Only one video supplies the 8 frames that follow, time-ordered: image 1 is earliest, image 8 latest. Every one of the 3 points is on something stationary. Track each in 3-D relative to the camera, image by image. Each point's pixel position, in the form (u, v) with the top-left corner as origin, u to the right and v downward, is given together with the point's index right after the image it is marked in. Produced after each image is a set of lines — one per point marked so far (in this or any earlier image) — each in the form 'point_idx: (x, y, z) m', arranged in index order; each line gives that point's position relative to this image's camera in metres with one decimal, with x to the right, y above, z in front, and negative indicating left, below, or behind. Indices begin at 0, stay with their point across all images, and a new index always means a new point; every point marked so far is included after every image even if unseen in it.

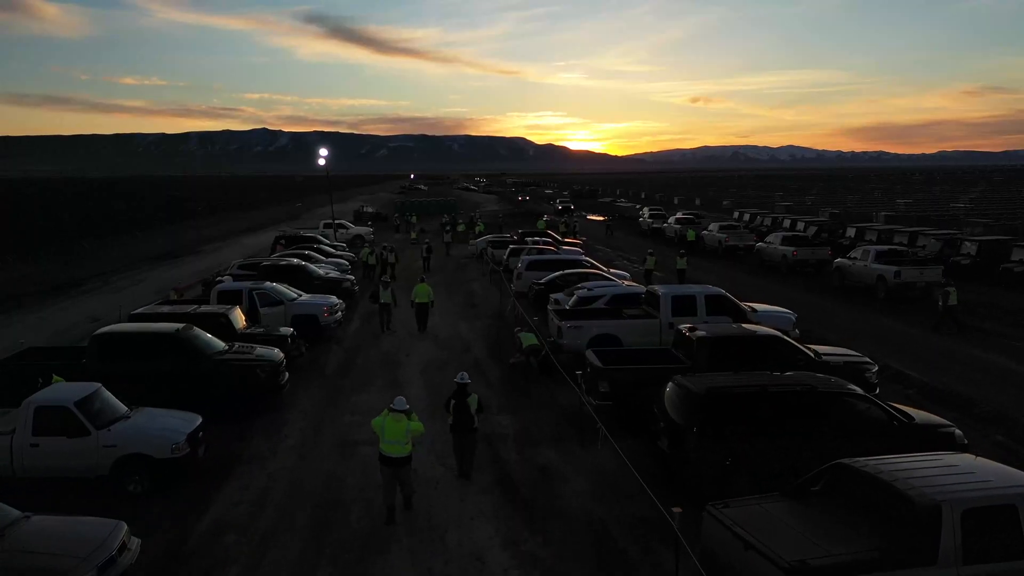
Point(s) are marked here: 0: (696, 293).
0: (+3.0, -0.1, +15.4) m
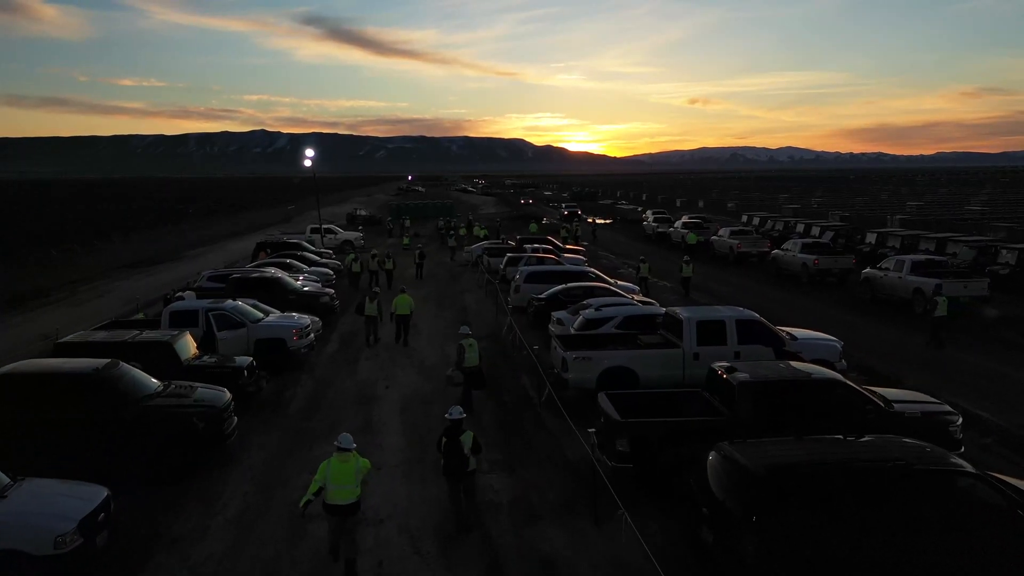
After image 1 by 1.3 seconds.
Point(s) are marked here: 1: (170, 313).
0: (+2.9, -0.4, +13.1) m
1: (-5.6, -0.4, +15.6) m
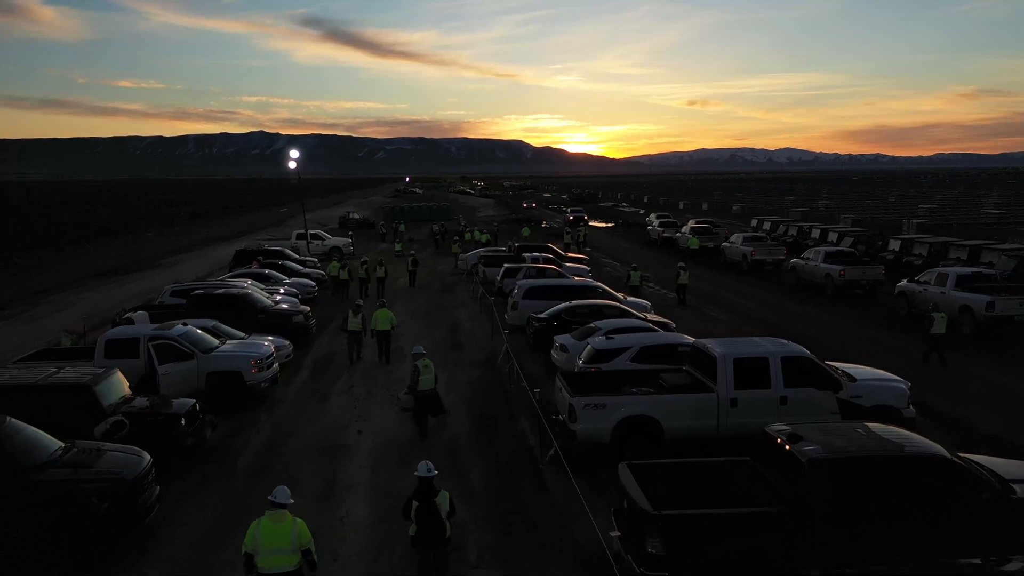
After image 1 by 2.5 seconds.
0: (+2.9, -0.7, +10.7) m
1: (-5.7, -0.8, +13.2) m
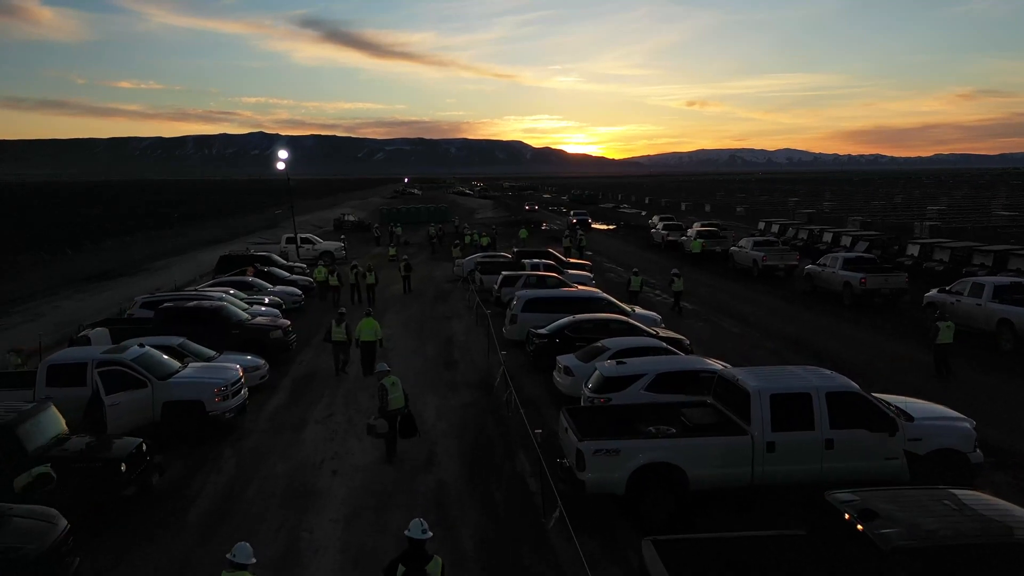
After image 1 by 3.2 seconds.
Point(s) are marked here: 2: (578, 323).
0: (+2.8, -1.0, +9.0) m
1: (-5.7, -1.0, +11.5) m
2: (+1.1, -0.6, +16.2) m
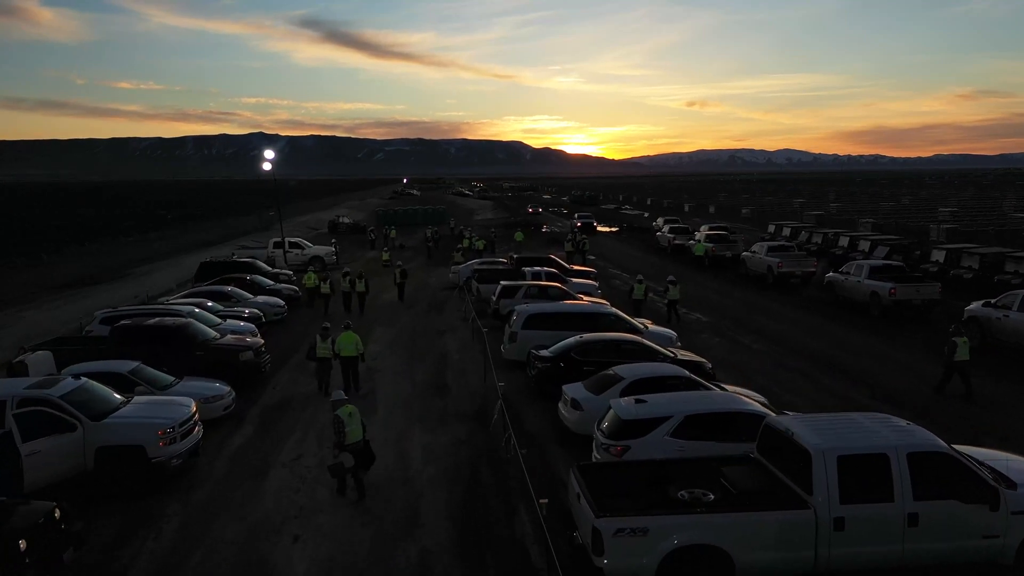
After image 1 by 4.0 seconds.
0: (+2.8, -1.2, +7.2) m
1: (-5.7, -1.2, +9.6) m
2: (+1.1, -0.8, +14.4) m
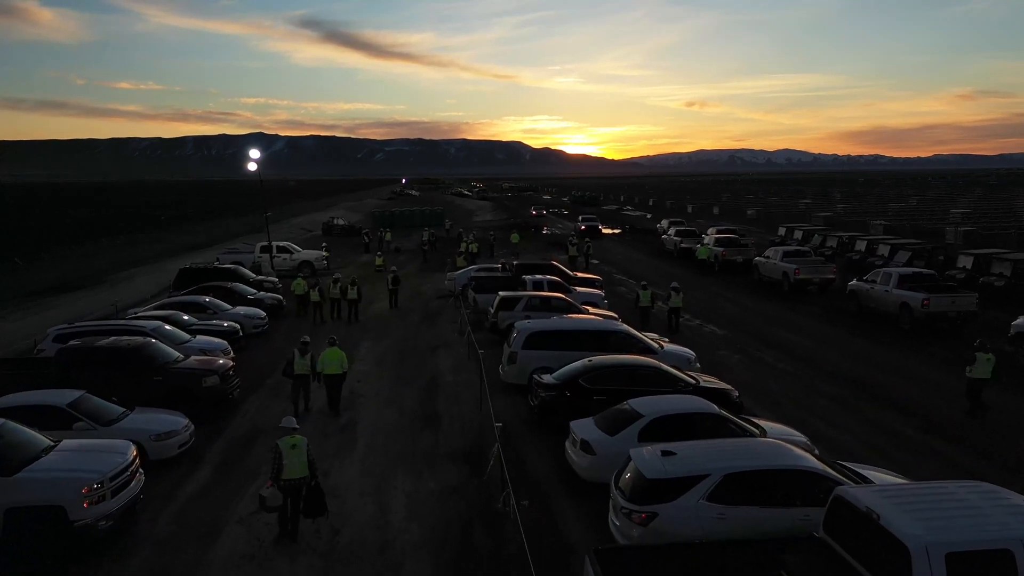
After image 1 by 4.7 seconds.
0: (+2.8, -1.5, +5.4) m
1: (-5.7, -1.5, +7.9) m
2: (+1.1, -1.1, +12.6) m
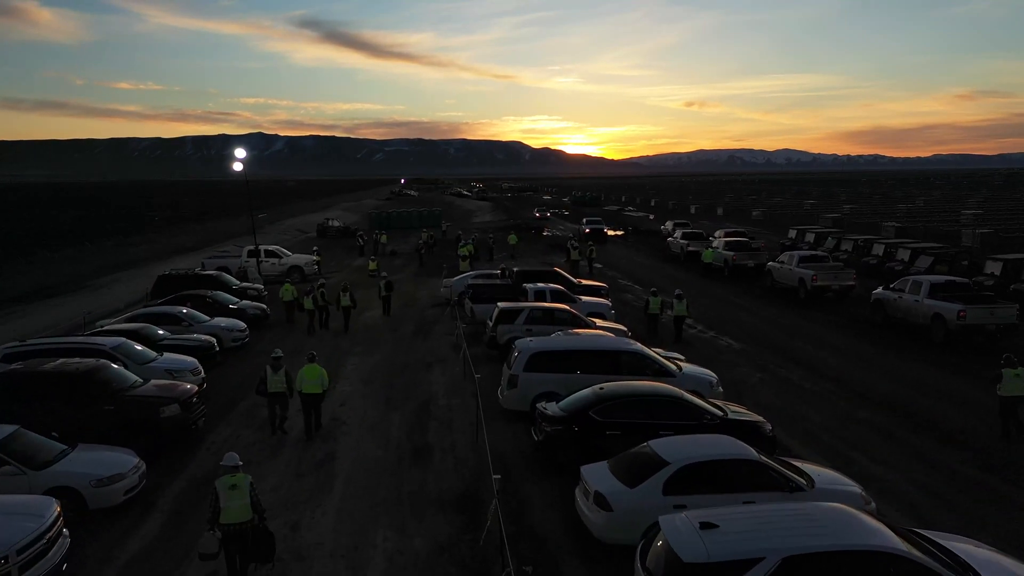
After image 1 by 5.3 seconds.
0: (+2.8, -1.7, +3.7) m
1: (-5.7, -1.7, +6.2) m
2: (+1.1, -1.3, +10.9) m
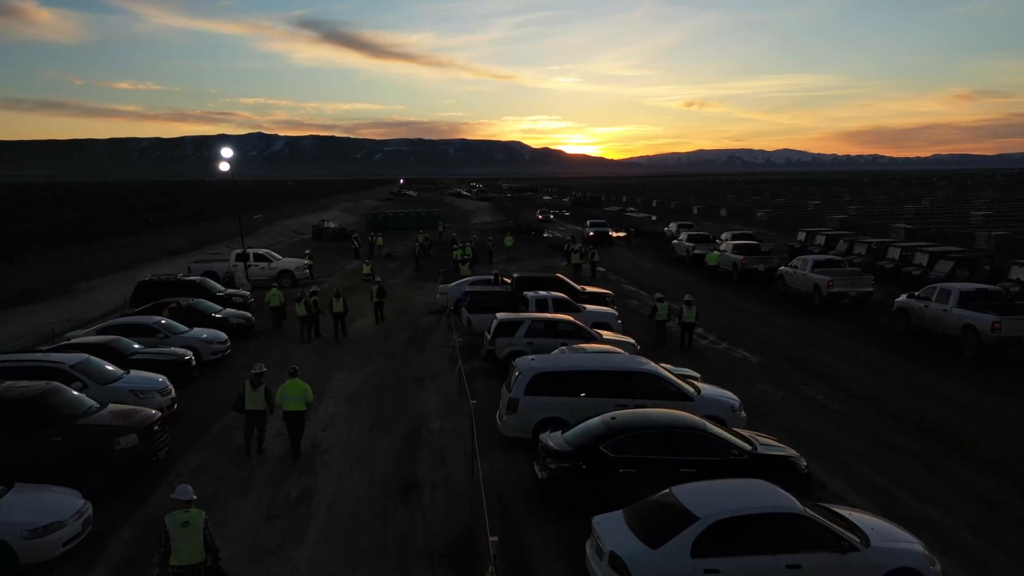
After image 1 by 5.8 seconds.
0: (+2.8, -1.8, +2.4) m
1: (-5.7, -1.9, +4.9) m
2: (+1.1, -1.5, +9.6) m
